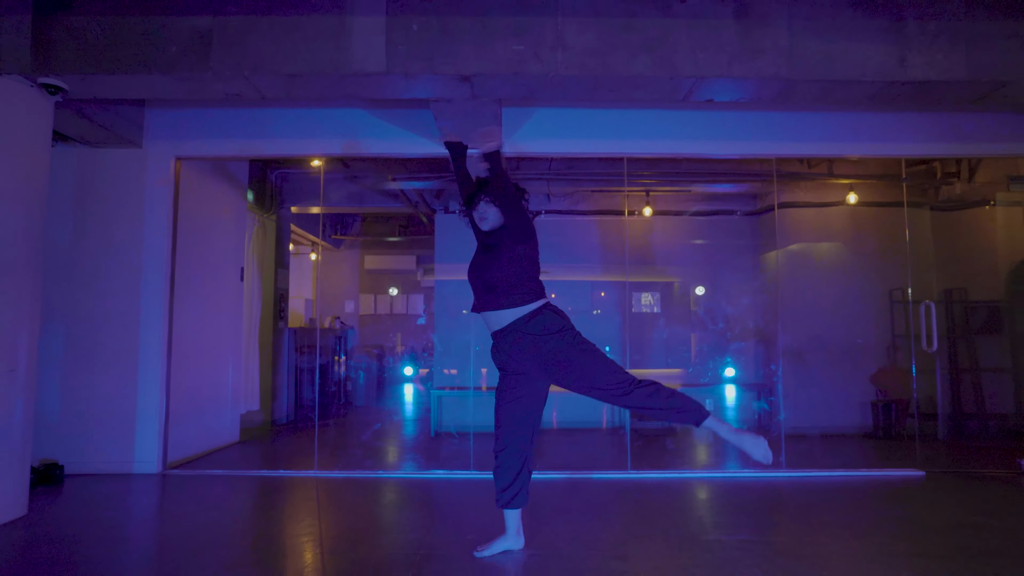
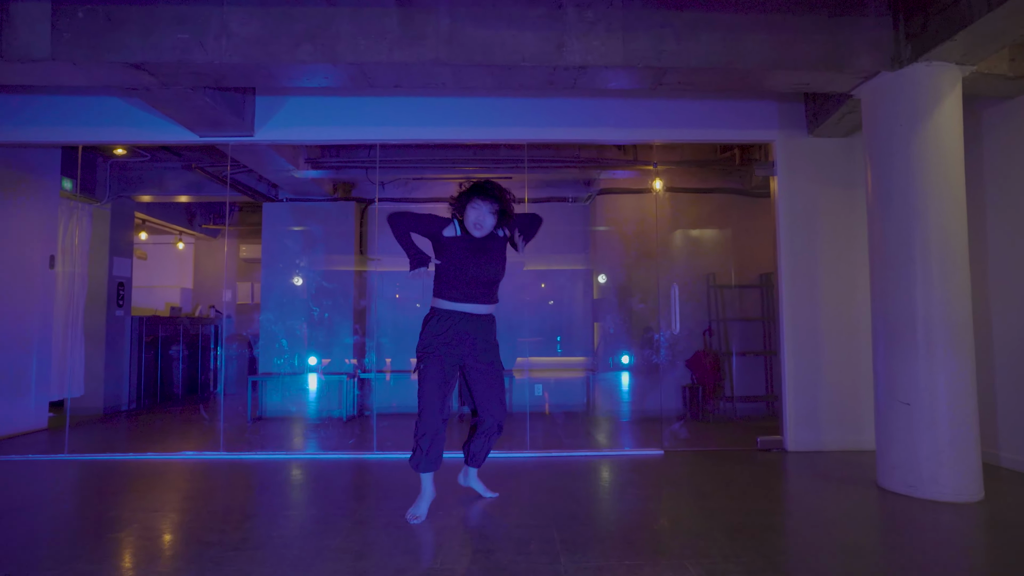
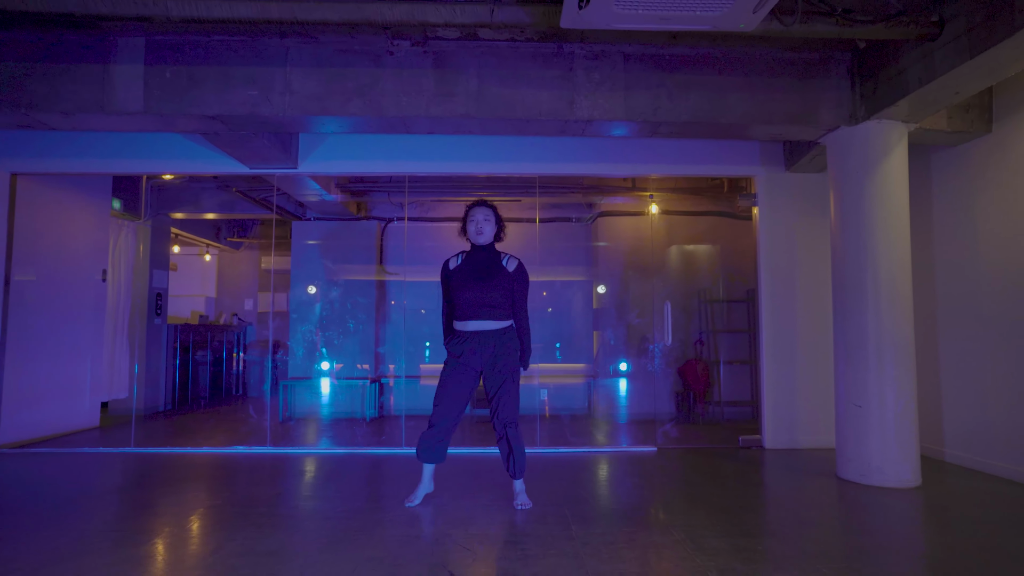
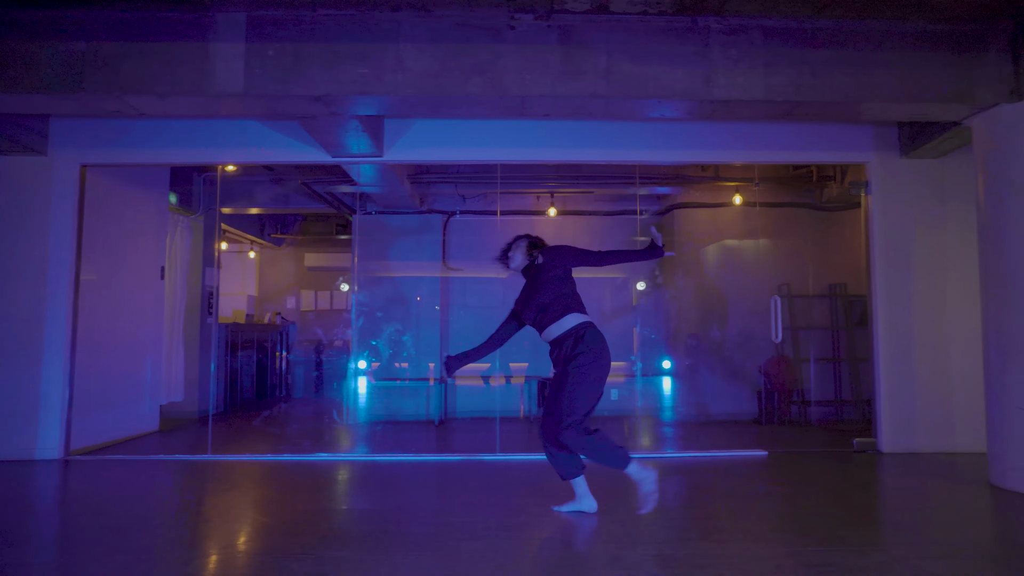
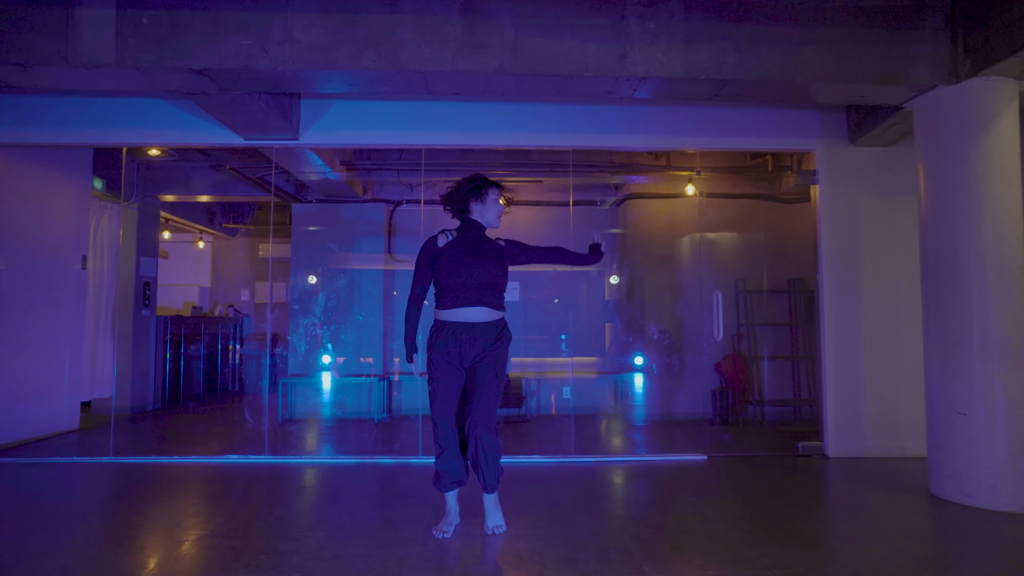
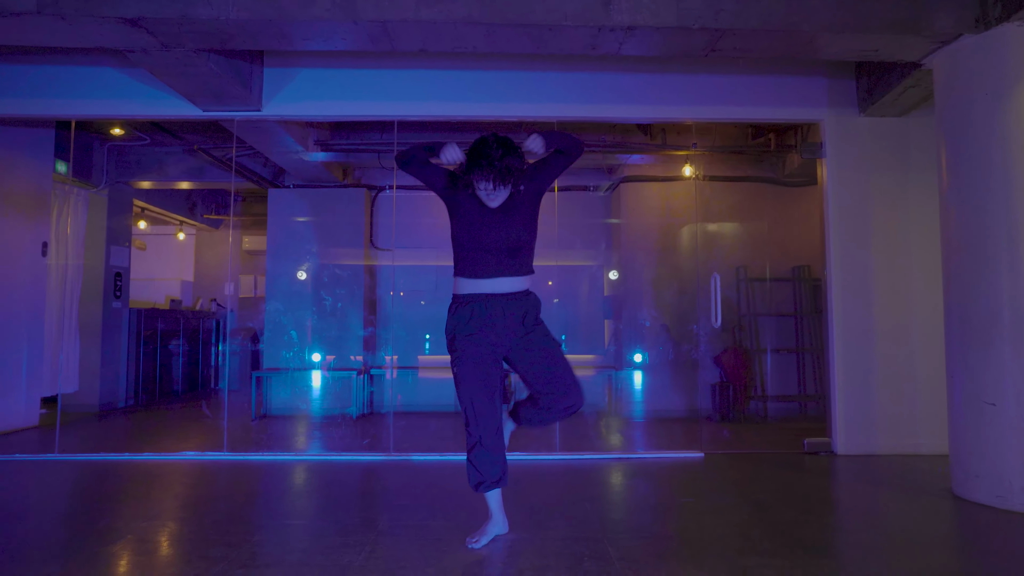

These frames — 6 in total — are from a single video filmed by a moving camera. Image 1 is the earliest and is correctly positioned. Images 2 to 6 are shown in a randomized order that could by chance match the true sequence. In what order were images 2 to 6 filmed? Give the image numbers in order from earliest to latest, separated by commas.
4, 2, 6, 3, 5
